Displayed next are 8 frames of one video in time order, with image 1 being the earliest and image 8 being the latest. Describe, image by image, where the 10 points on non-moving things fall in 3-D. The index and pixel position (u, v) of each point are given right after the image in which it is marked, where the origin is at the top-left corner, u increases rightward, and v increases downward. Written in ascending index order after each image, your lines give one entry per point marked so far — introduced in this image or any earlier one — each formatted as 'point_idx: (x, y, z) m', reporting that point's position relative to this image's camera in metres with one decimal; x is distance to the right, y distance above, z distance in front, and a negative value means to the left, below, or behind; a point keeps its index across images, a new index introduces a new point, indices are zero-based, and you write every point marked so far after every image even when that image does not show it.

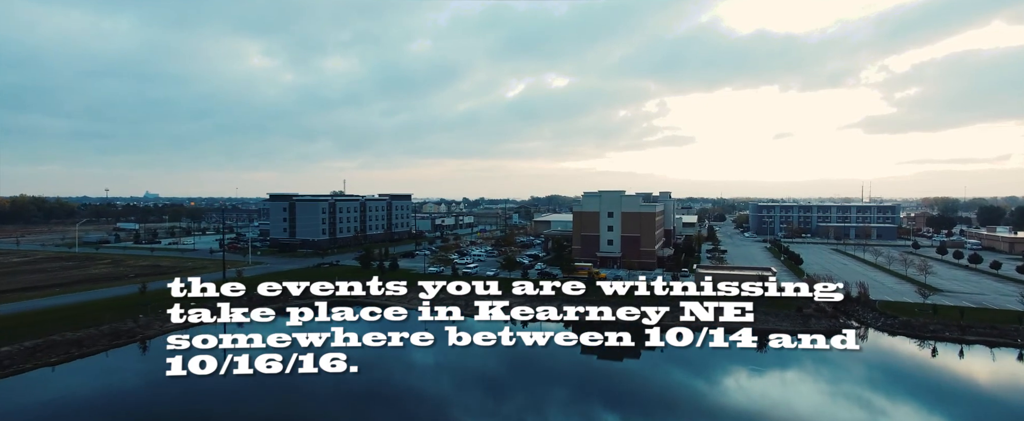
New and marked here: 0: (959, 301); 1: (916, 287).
0: (+15.8, -3.3, +17.3) m
1: (+16.2, -3.2, +19.6) m
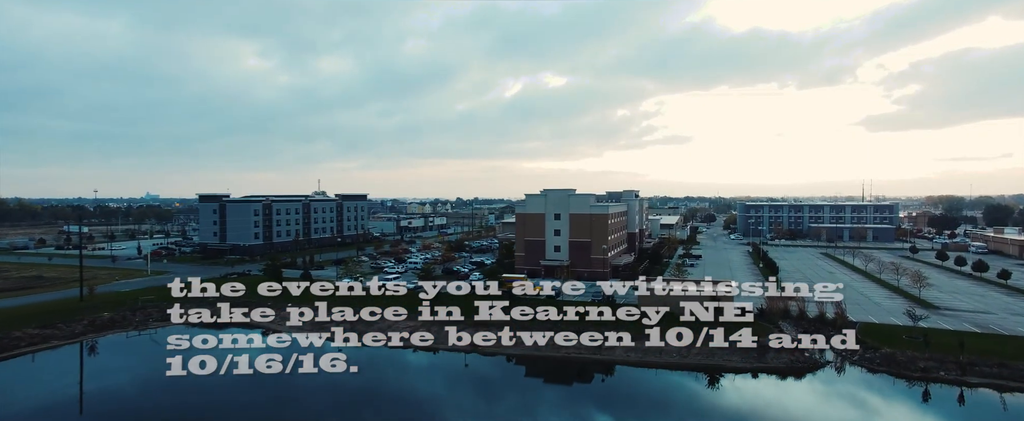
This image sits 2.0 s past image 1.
0: (+13.3, -3.4, +15.1) m
1: (+13.7, -3.3, +17.3) m
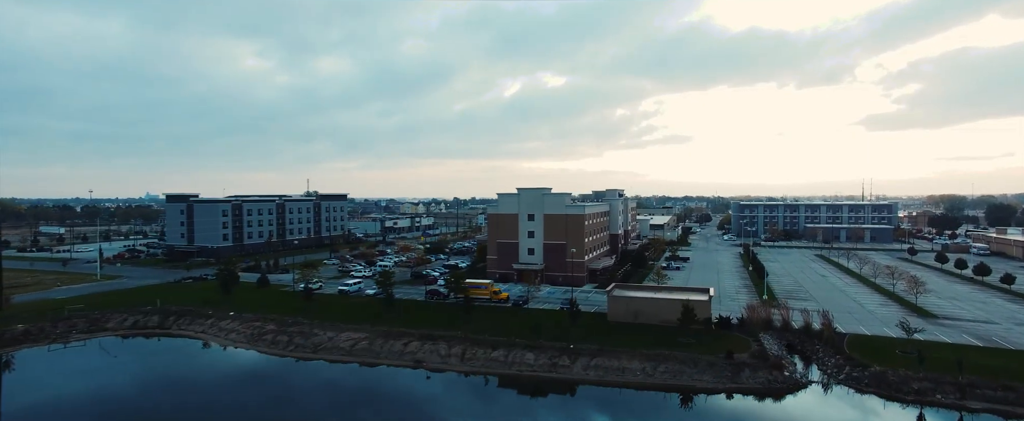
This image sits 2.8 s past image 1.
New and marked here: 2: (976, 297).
0: (+12.0, -3.4, +13.6) m
1: (+12.4, -3.3, +15.9) m
2: (+17.0, -3.2, +18.5) m
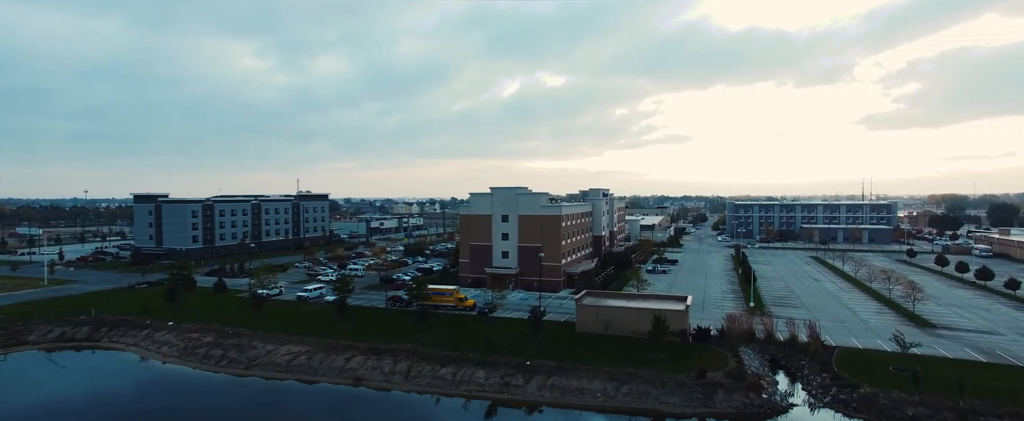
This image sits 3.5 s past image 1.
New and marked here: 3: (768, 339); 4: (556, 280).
0: (+10.9, -3.4, +12.4) m
1: (+11.3, -3.3, +14.6) m
2: (+15.9, -3.2, +17.2) m
3: (+6.4, -3.2, +12.5) m
4: (+1.7, -2.7, +19.7) m
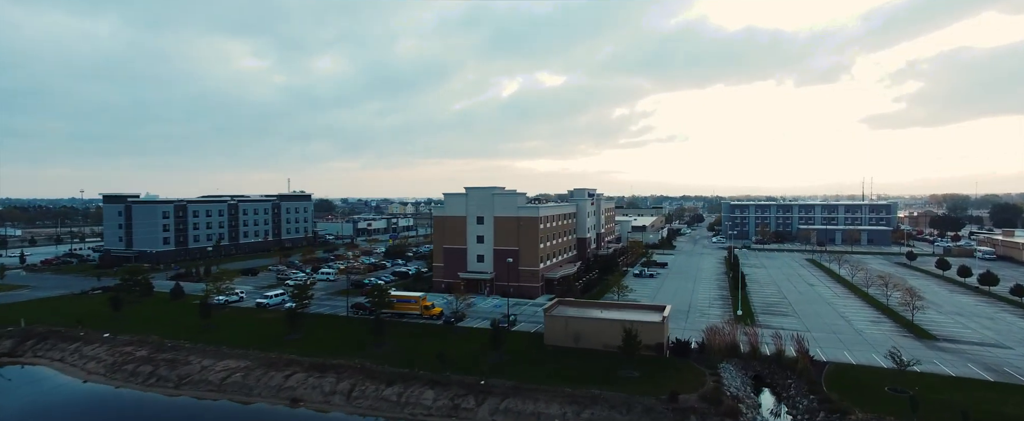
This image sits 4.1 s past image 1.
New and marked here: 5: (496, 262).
0: (+10.0, -3.5, +11.2) m
1: (+10.3, -3.4, +13.5) m
2: (+15.0, -3.2, +16.0) m
3: (+5.4, -3.3, +11.3) m
4: (+0.8, -2.8, +18.6) m
5: (-0.6, -2.0, +19.0) m
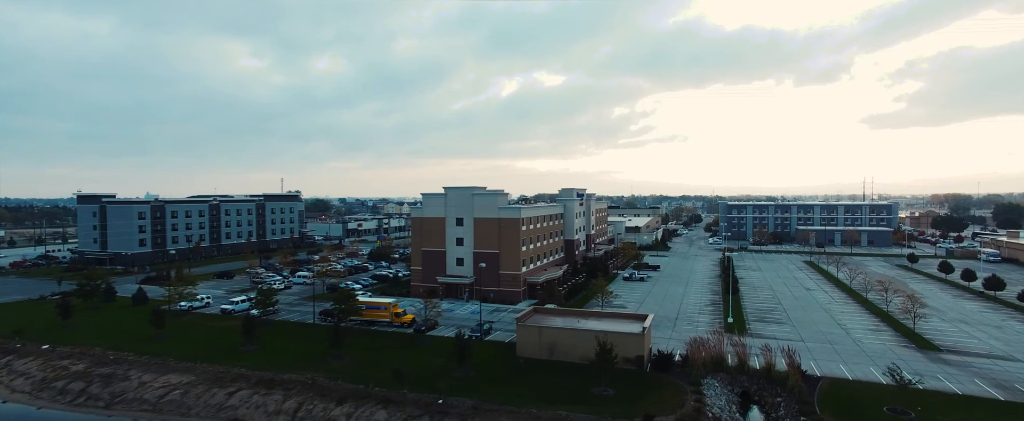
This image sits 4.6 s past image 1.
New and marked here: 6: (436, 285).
0: (+9.3, -3.5, +10.3) m
1: (+9.6, -3.4, +12.5) m
2: (+14.3, -3.3, +15.1) m
3: (+4.7, -3.3, +10.4) m
4: (+0.1, -2.8, +17.7) m
5: (-1.3, -2.0, +18.1) m
6: (-2.8, -2.7, +18.6) m
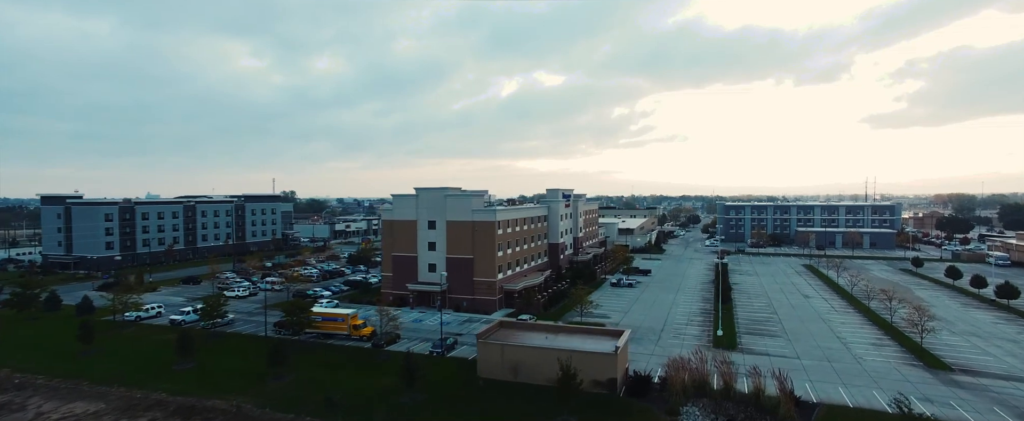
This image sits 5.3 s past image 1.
0: (+8.4, -3.6, +9.0) m
1: (+8.8, -3.5, +11.3) m
2: (+13.5, -3.3, +13.8) m
3: (+3.9, -3.4, +9.1) m
4: (-0.7, -2.9, +16.4) m
5: (-2.1, -2.1, +16.9) m
6: (-3.6, -2.8, +17.3) m
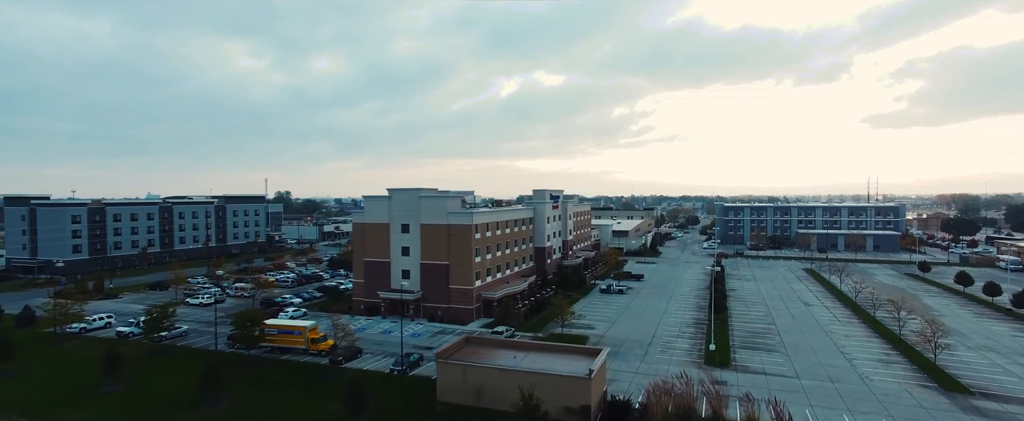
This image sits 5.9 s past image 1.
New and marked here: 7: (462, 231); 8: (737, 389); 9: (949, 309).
0: (+7.8, -3.6, +7.8) m
1: (+8.2, -3.5, +10.1) m
2: (+12.8, -3.4, +12.6) m
3: (+3.2, -3.4, +7.9) m
4: (-1.4, -3.0, +15.2) m
5: (-2.8, -2.2, +15.7) m
6: (-4.3, -2.9, +16.1) m
7: (-1.5, -0.6, +15.3) m
8: (+4.5, -3.4, +9.8) m
9: (+14.2, -3.2, +16.3) m
